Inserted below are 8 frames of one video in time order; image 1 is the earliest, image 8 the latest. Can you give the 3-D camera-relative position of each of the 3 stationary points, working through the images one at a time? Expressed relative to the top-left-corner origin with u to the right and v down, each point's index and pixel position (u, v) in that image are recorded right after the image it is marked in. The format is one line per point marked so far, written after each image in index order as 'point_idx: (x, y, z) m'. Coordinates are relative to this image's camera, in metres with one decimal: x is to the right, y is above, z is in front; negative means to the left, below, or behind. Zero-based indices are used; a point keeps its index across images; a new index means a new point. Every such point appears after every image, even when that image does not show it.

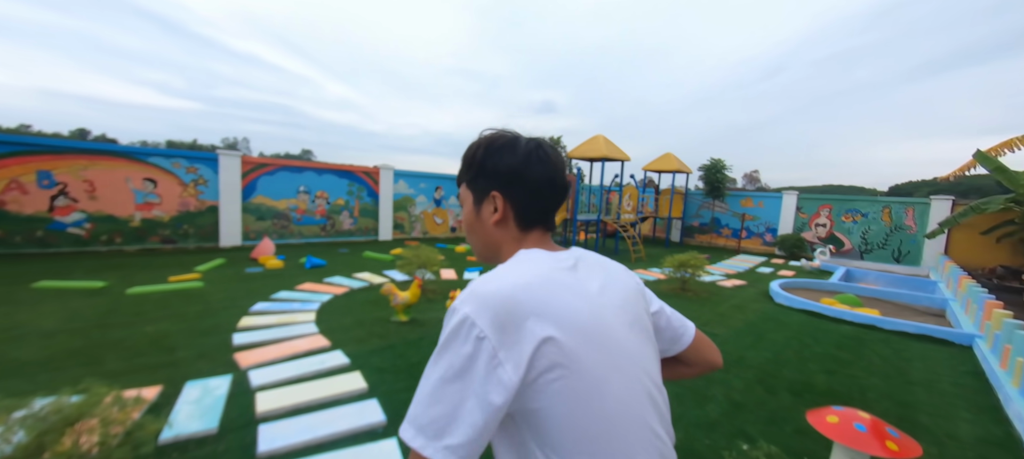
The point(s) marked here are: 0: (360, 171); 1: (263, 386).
0: (-3.8, +1.5, +9.6) m
1: (-1.9, -1.2, +2.8) m
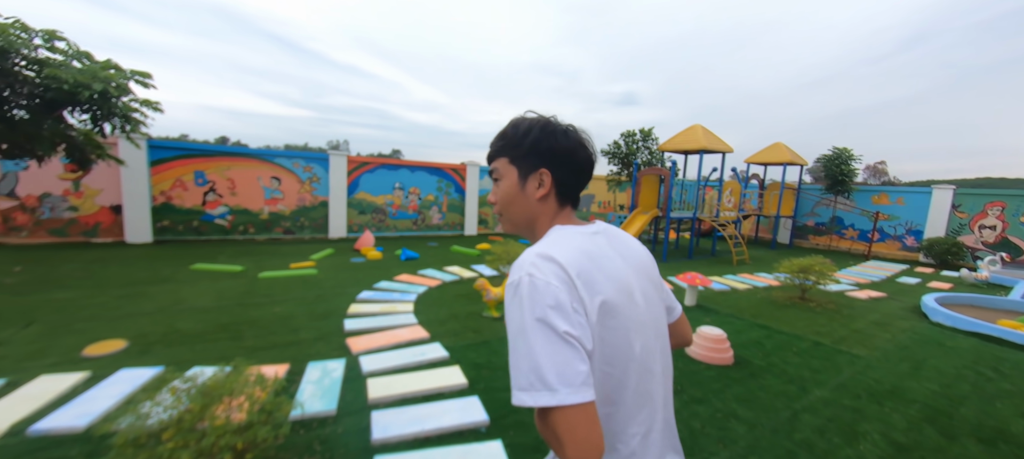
0: (-1.6, +1.7, +9.9) m
1: (-1.1, -1.1, +2.9) m
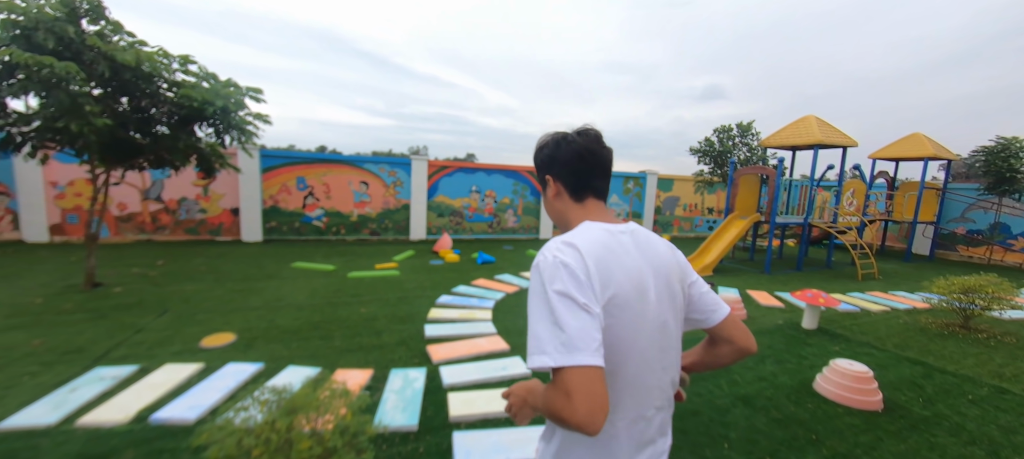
0: (+0.4, +1.6, +9.8) m
1: (-0.4, -1.2, +2.8) m
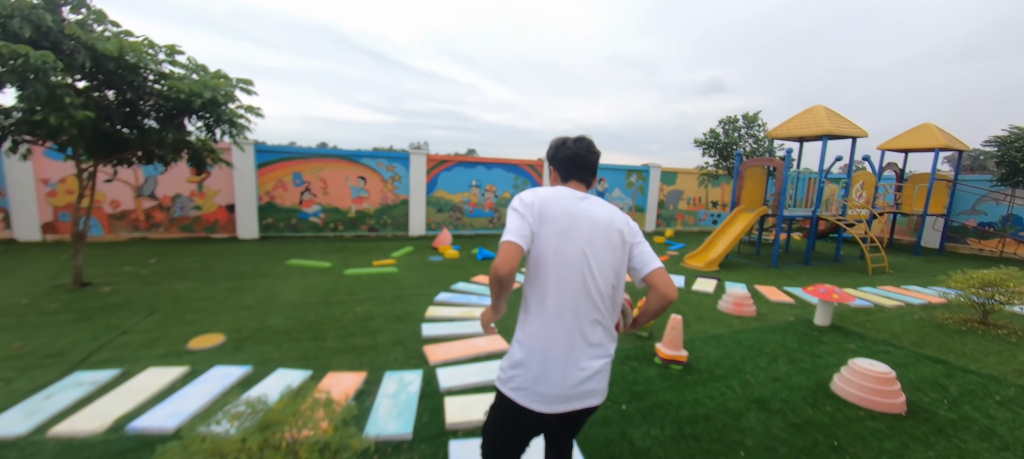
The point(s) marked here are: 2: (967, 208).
0: (+0.4, +1.7, +9.6) m
1: (-0.4, -1.1, +2.6) m
2: (+11.7, +0.6, +9.5) m
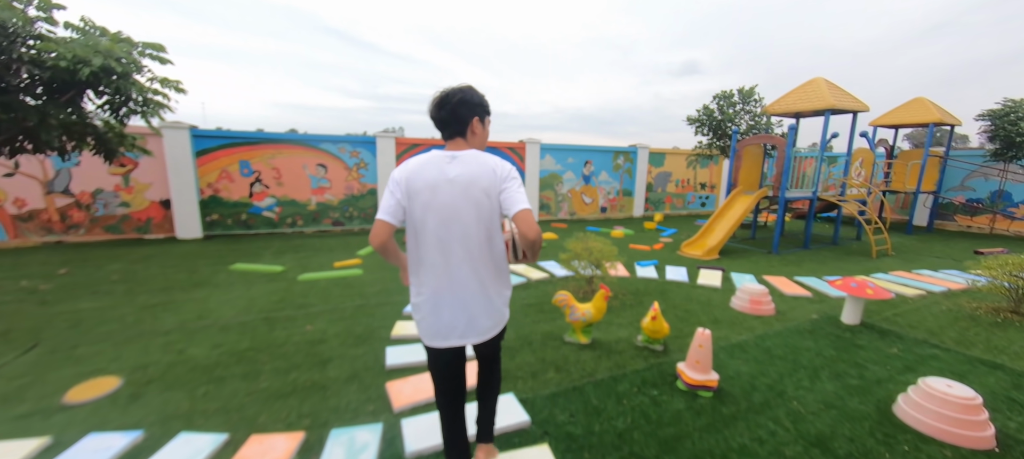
0: (-0.1, +2.0, +8.8) m
1: (-0.5, -1.2, +1.9) m
2: (+11.2, +1.2, +9.3) m
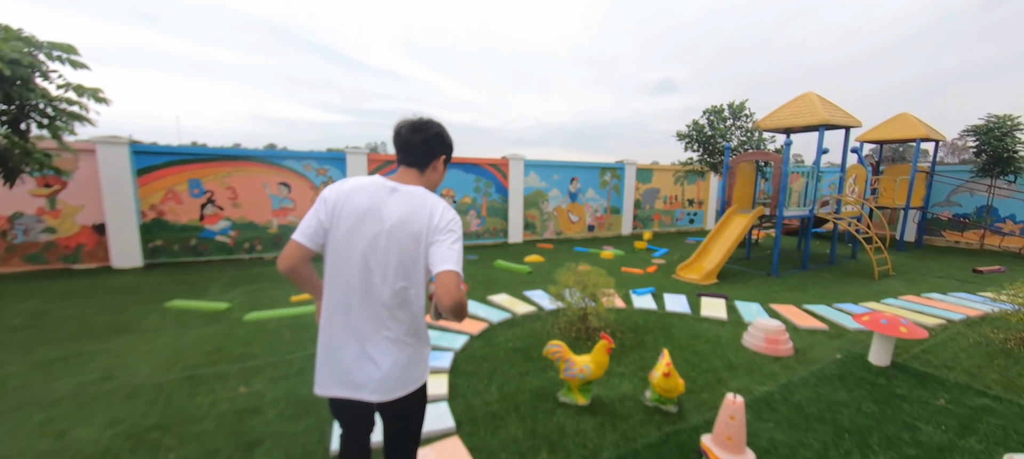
0: (-0.5, +1.5, +8.3) m
1: (-0.5, -1.4, +1.3) m
2: (+10.8, +0.8, +9.3) m
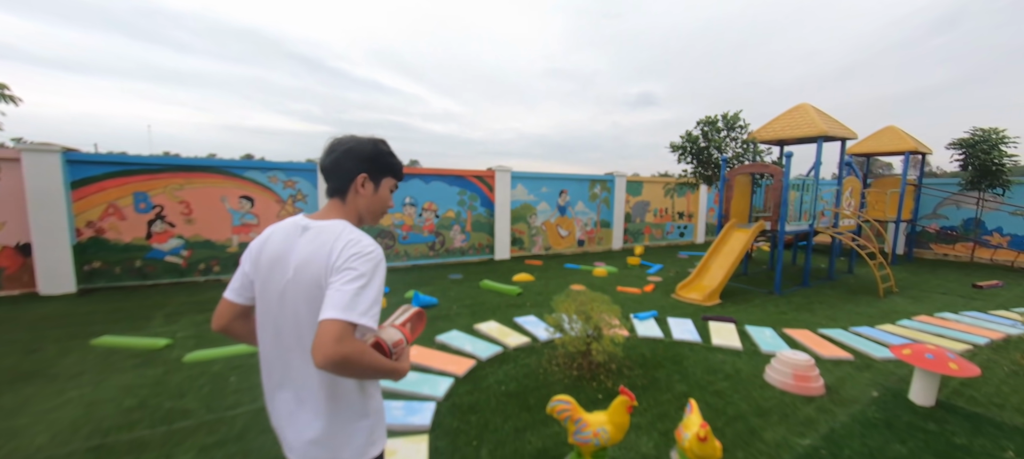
0: (-0.8, +1.1, +7.8) m
1: (-0.5, -1.5, +0.8) m
2: (+10.4, +0.4, +9.3) m
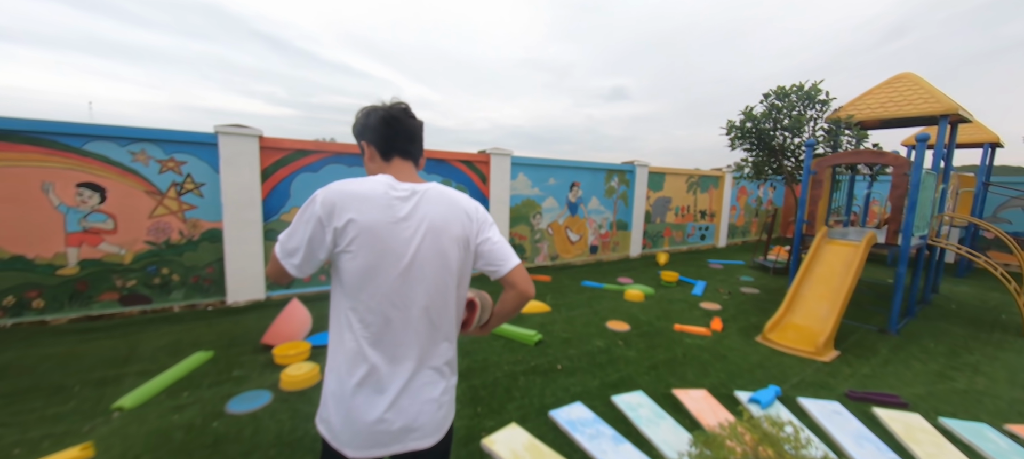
0: (-0.8, +1.1, +5.7) m
1: (0.0, -1.8, -1.2) m
2: (+10.3, +0.3, +8.0) m
